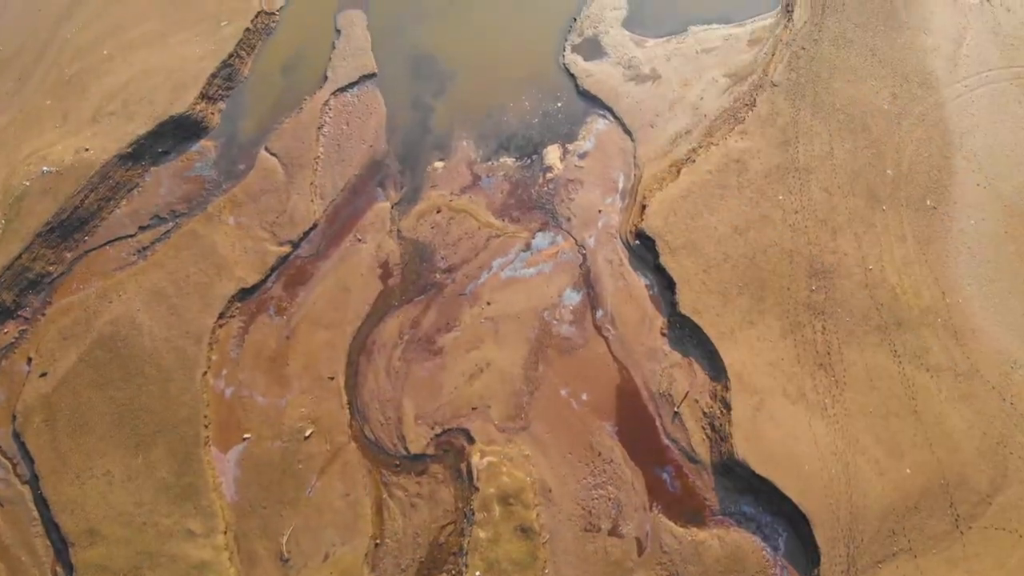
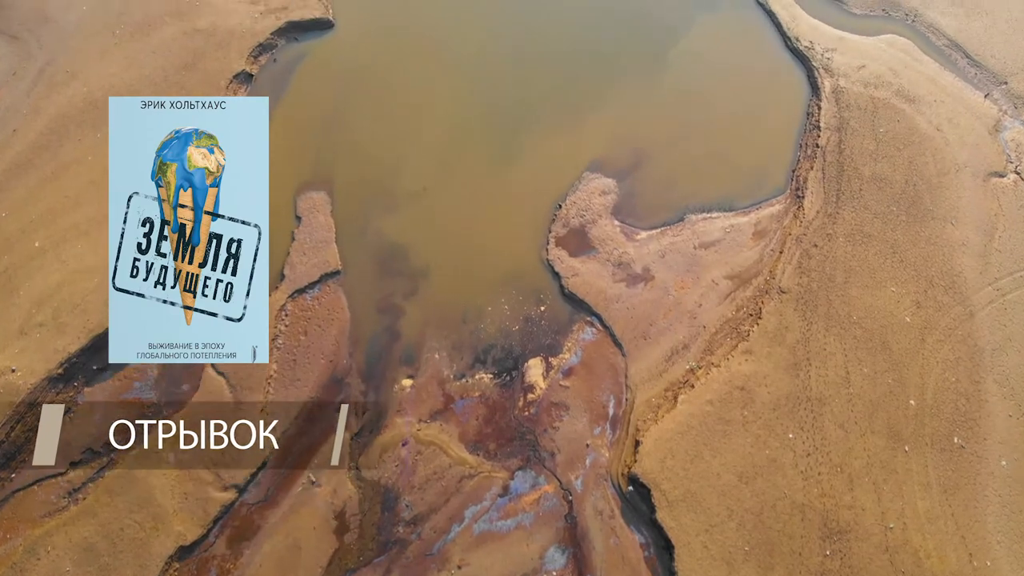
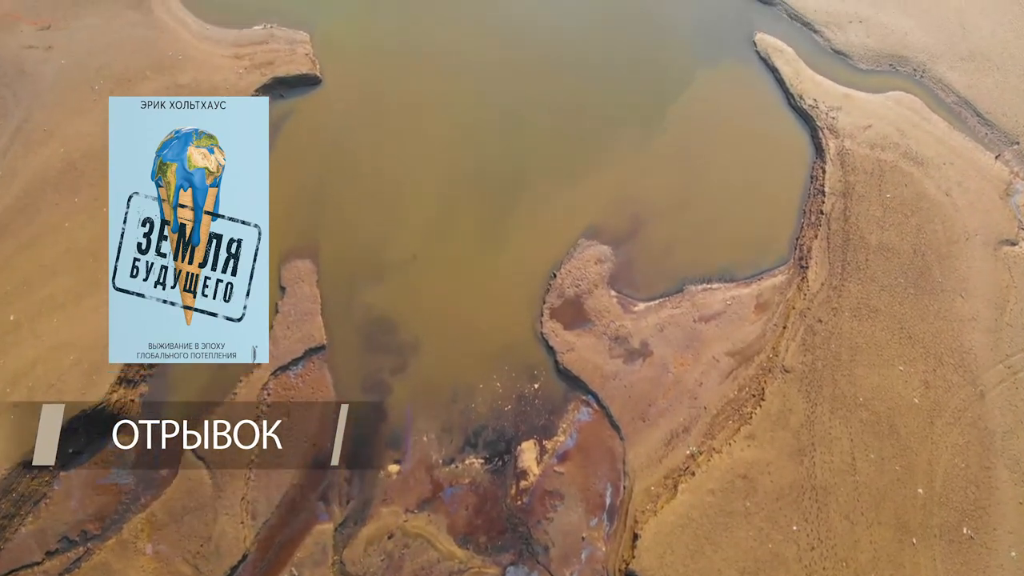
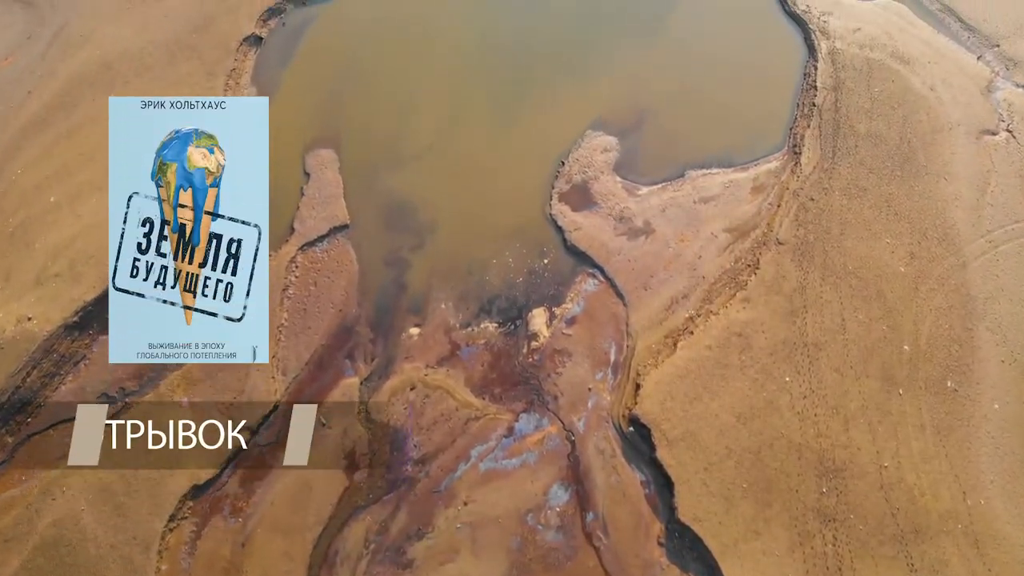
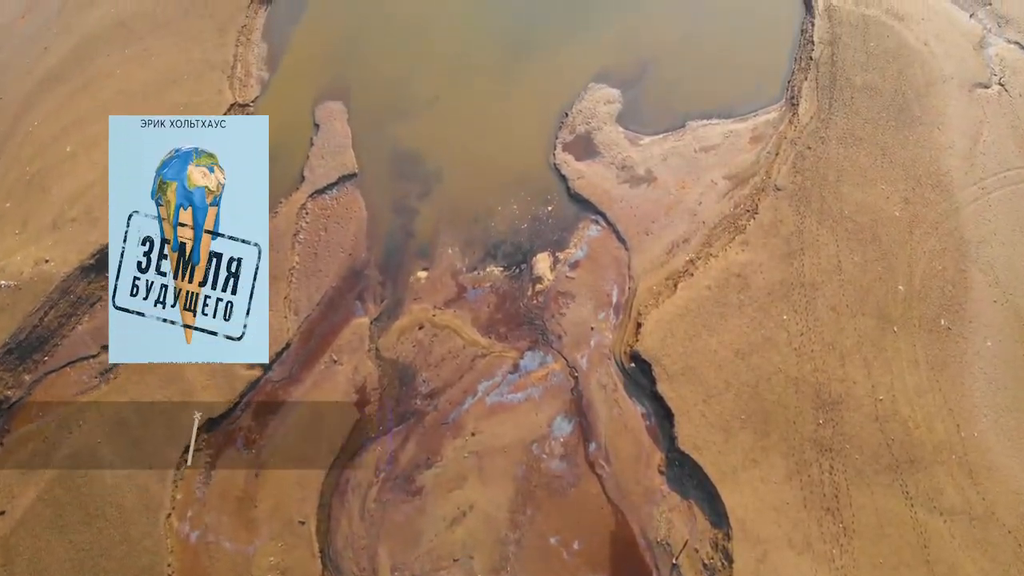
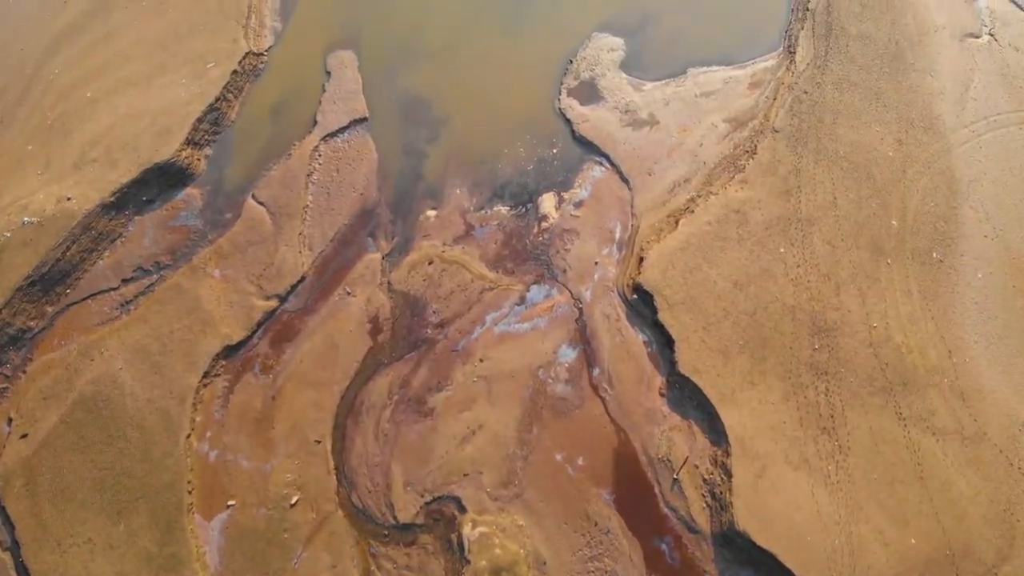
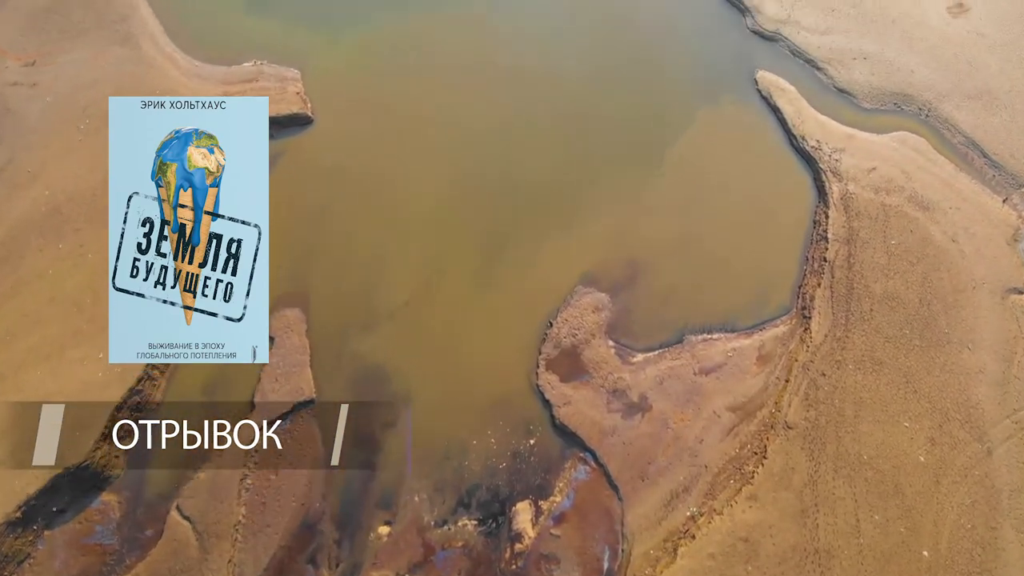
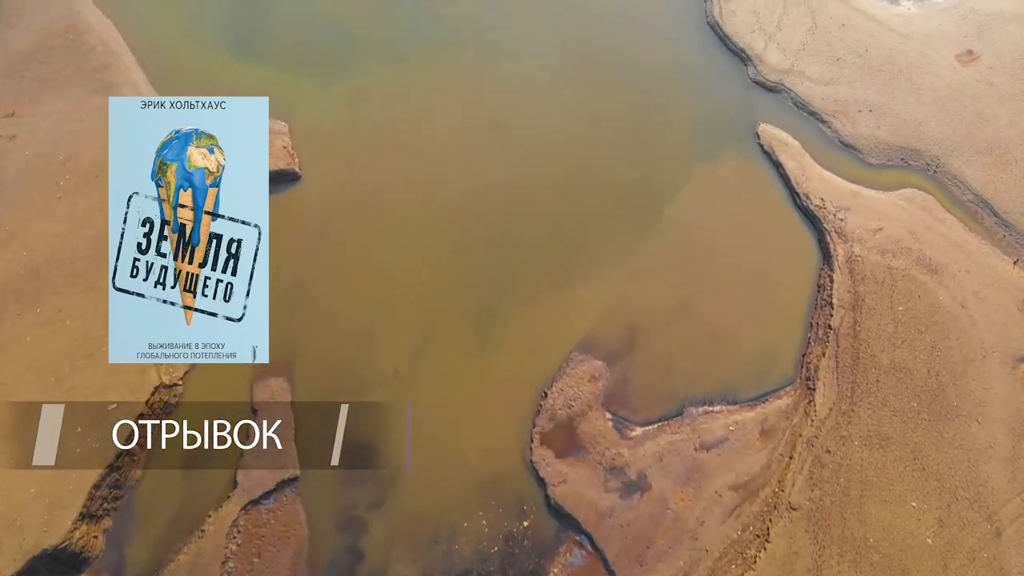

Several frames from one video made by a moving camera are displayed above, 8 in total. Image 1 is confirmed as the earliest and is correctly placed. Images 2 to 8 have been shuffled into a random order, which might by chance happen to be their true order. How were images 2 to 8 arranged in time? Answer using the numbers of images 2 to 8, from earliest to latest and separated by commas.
6, 5, 4, 2, 3, 7, 8
